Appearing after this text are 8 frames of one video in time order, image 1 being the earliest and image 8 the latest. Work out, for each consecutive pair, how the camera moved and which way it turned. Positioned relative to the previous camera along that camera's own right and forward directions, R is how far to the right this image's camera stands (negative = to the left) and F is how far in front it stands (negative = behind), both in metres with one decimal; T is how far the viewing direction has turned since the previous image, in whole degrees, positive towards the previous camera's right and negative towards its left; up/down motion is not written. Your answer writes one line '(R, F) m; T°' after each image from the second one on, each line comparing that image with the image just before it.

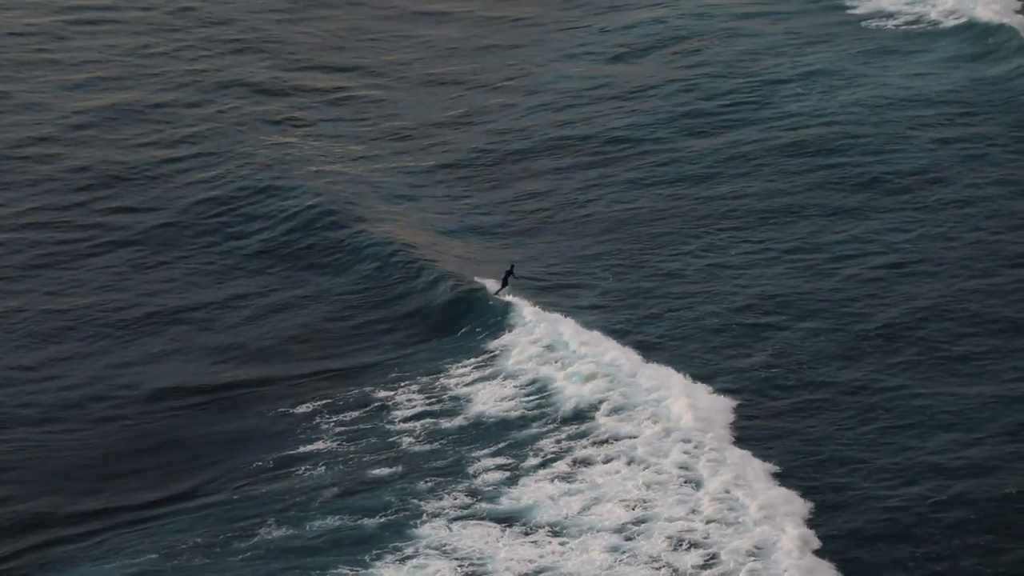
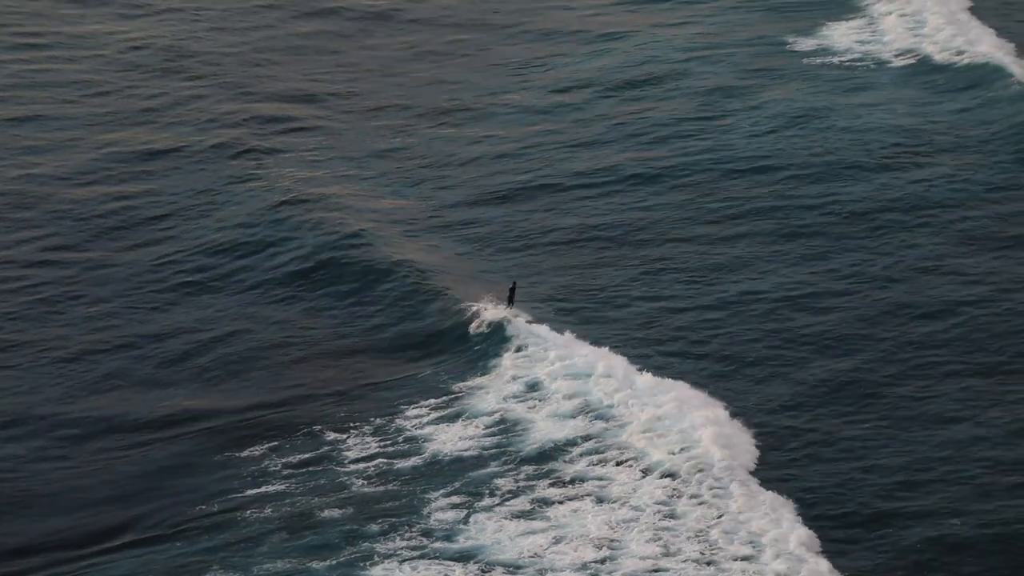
(0.0, +0.2) m; +3°
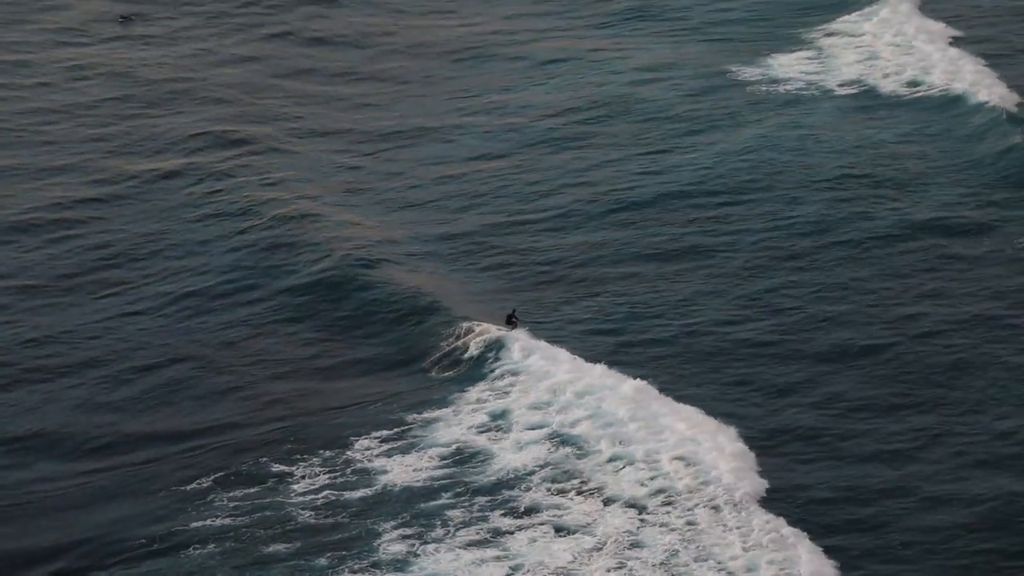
(-0.1, +0.2) m; +3°
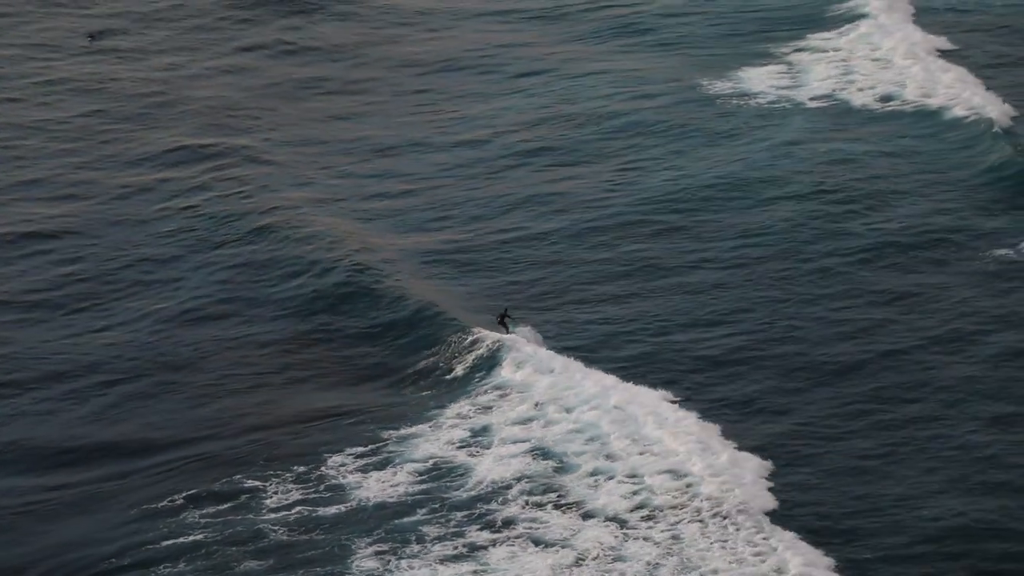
(+1.2, -2.0) m; -9°
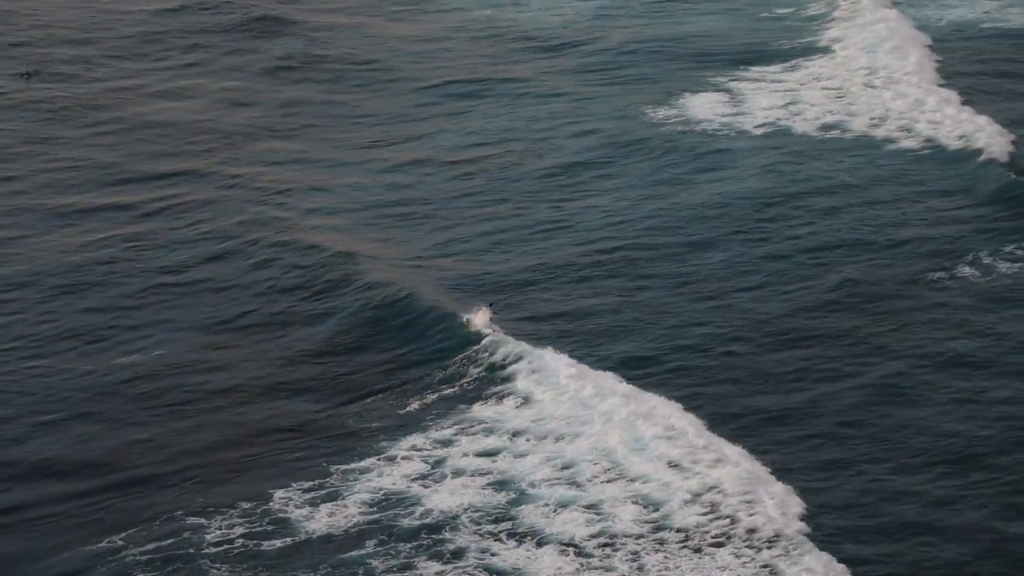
(-0.4, +0.6) m; +3°
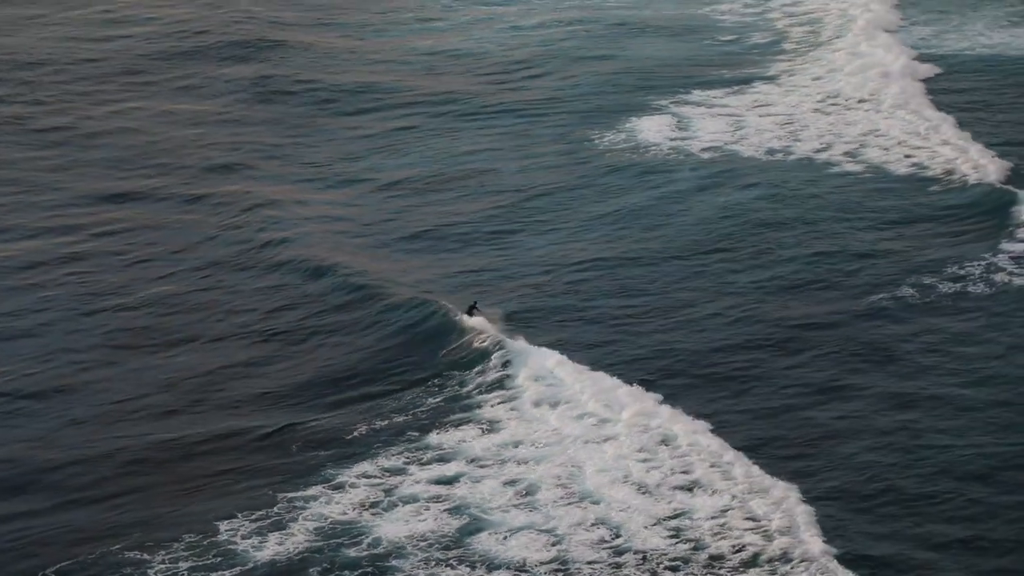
(-0.4, +0.5) m; +3°
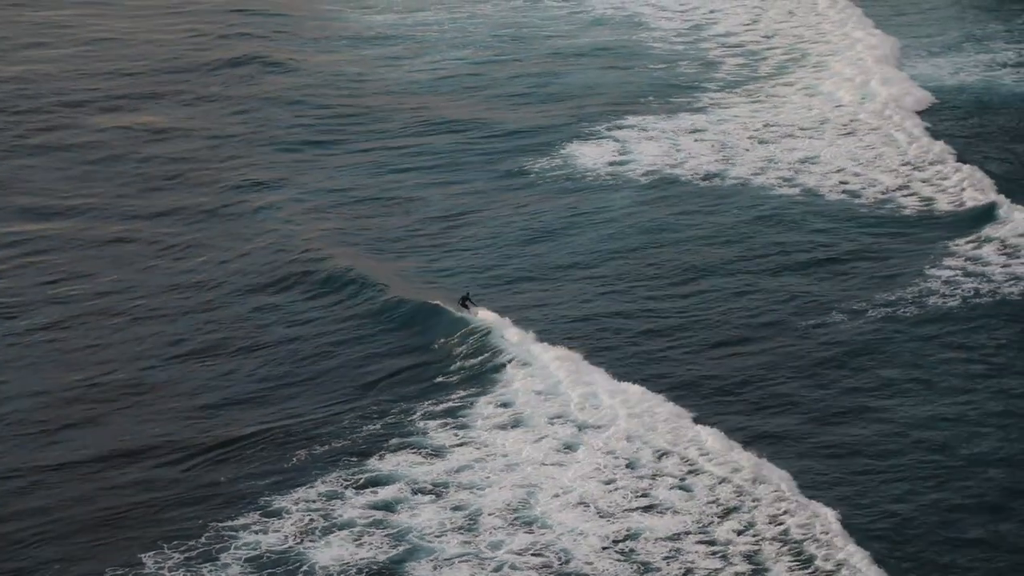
(-0.4, +0.6) m; +4°
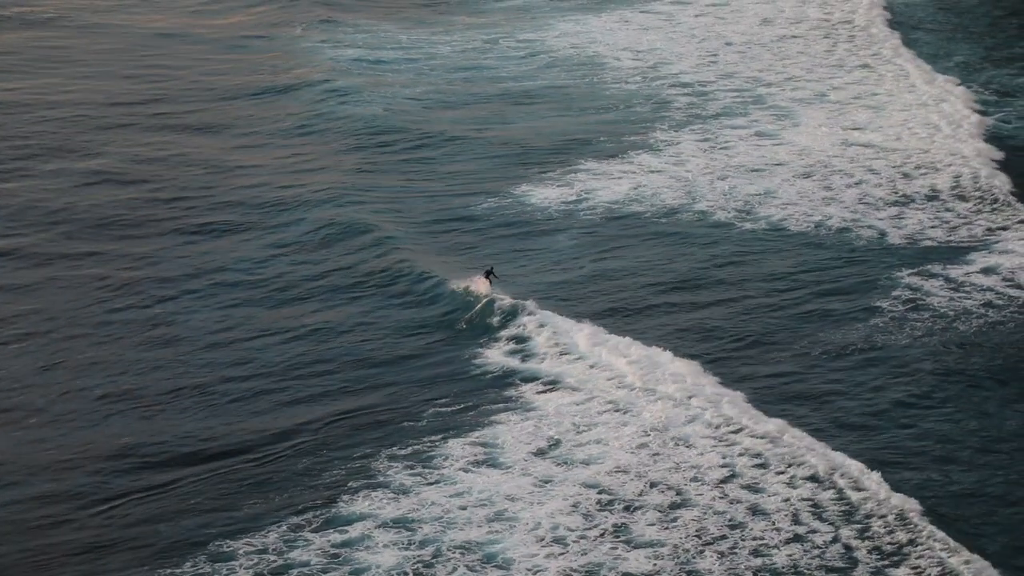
(-0.5, +0.3) m; +3°
